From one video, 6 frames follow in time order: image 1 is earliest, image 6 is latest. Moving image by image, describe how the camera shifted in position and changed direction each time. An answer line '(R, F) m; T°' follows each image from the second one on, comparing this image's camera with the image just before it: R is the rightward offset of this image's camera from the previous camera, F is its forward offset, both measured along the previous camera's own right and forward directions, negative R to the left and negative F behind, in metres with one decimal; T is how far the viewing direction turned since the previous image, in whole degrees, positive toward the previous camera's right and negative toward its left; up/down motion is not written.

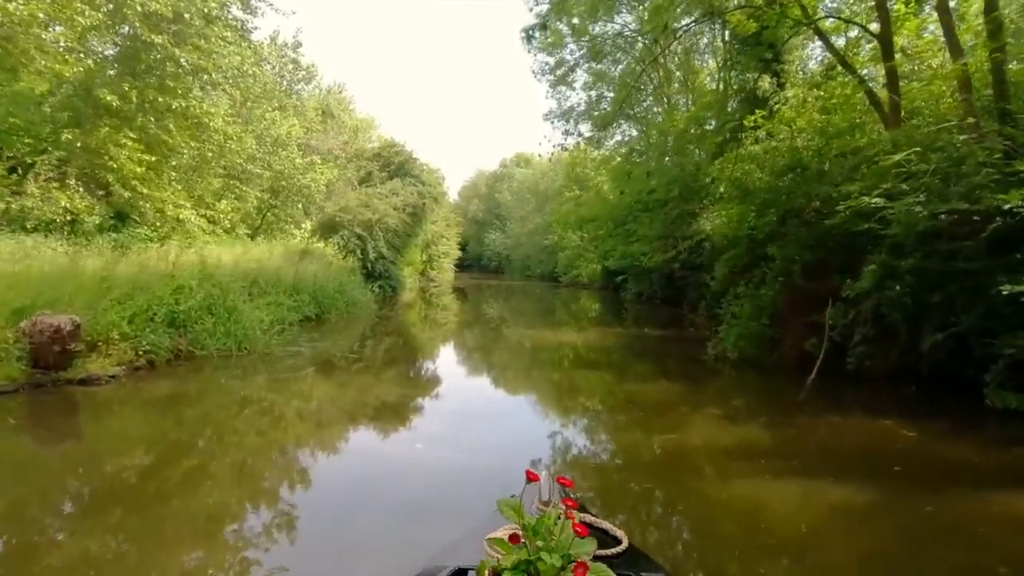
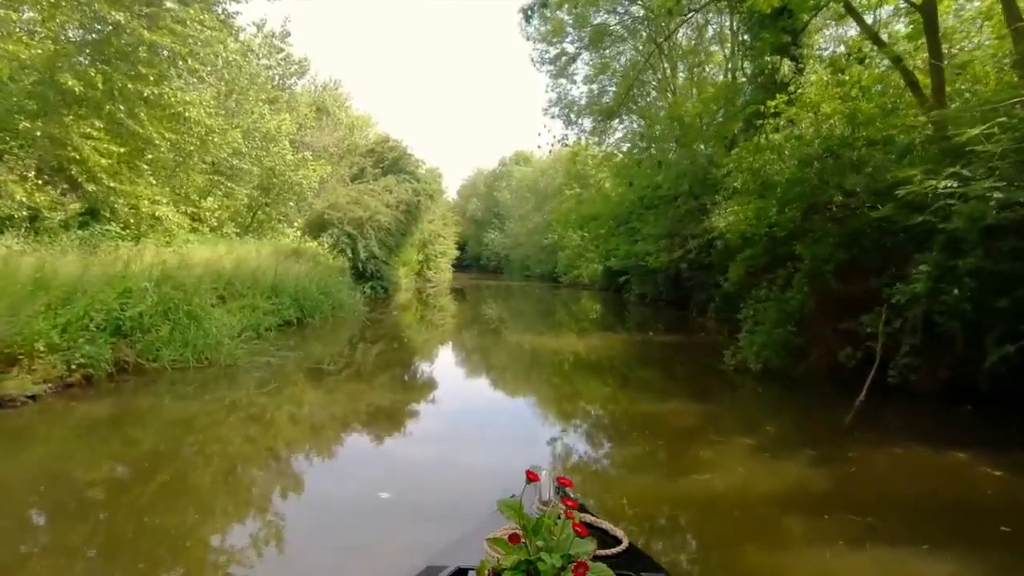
(0.0, +1.0) m; 0°
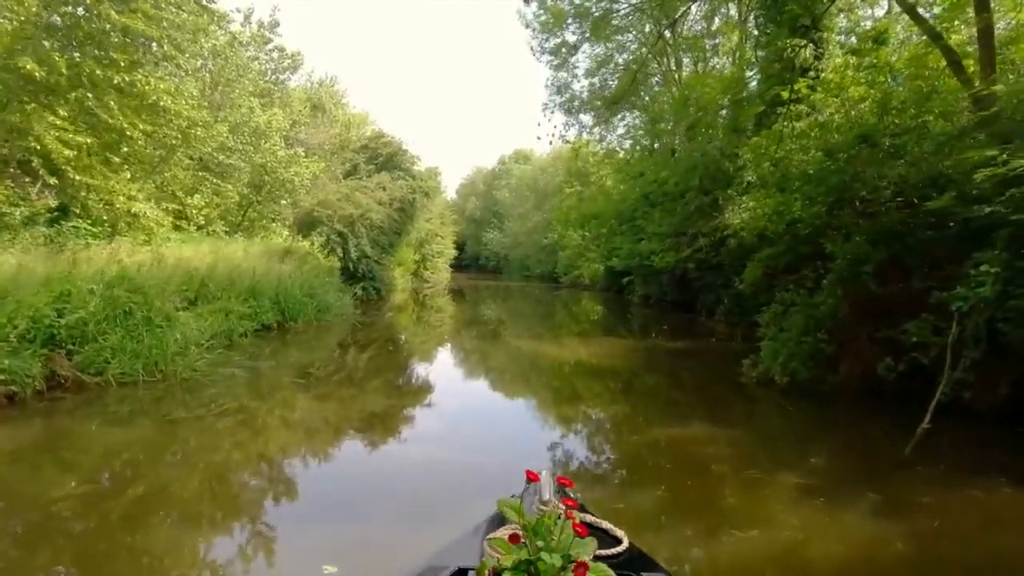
(0.0, +0.9) m; 0°
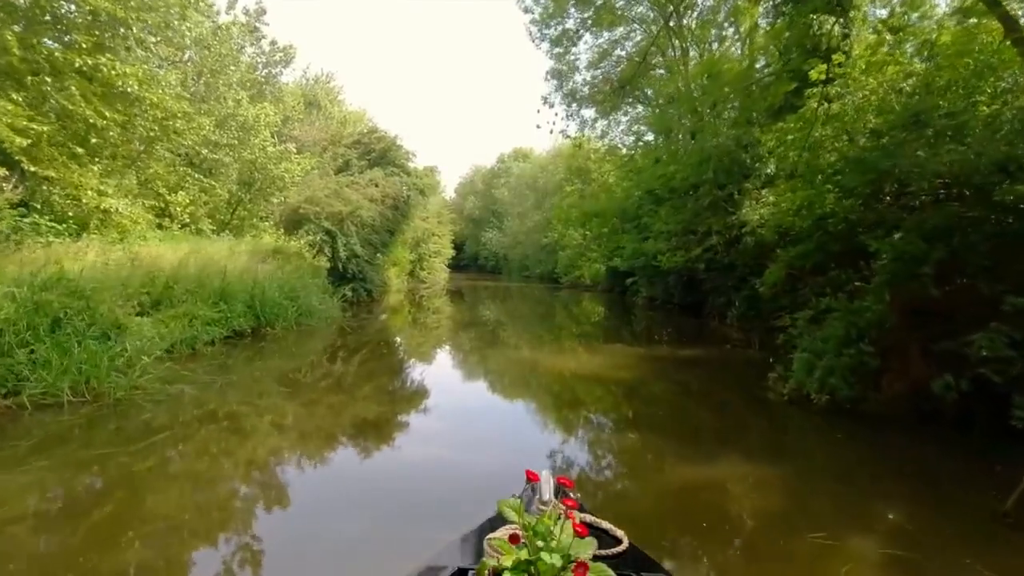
(0.0, +1.0) m; 0°
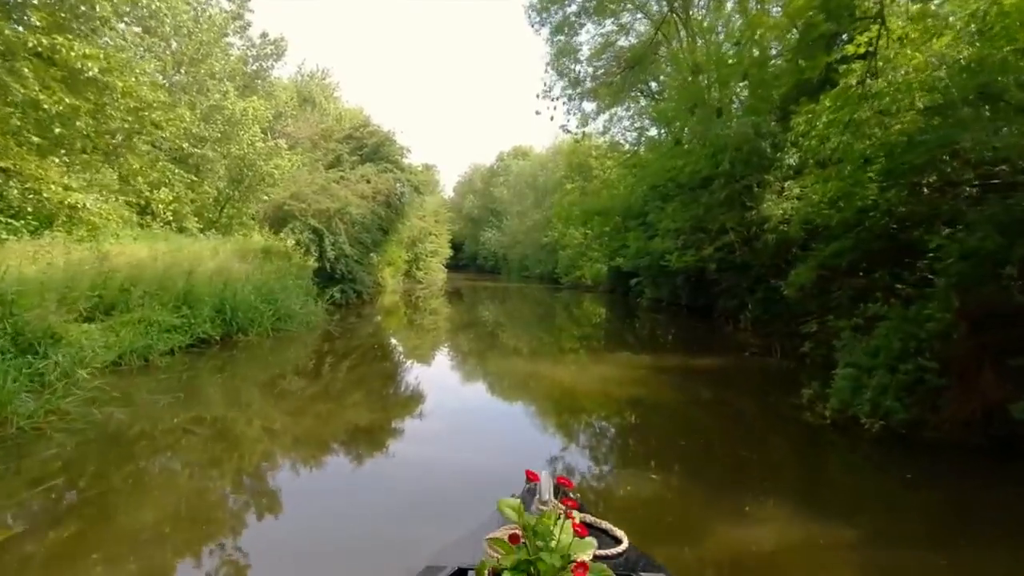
(0.0, +1.0) m; 0°
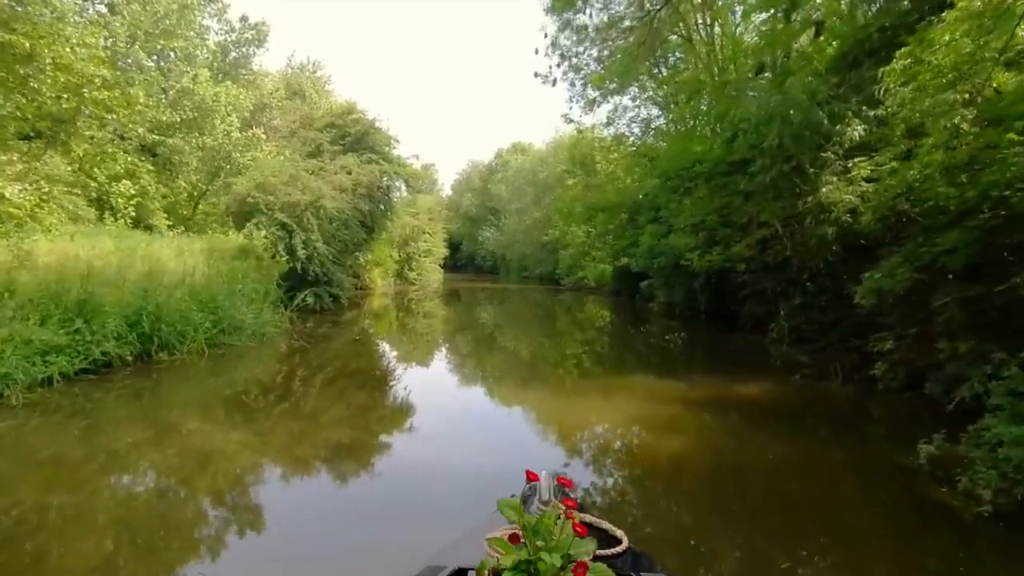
(+0.1, +2.0) m; 0°
